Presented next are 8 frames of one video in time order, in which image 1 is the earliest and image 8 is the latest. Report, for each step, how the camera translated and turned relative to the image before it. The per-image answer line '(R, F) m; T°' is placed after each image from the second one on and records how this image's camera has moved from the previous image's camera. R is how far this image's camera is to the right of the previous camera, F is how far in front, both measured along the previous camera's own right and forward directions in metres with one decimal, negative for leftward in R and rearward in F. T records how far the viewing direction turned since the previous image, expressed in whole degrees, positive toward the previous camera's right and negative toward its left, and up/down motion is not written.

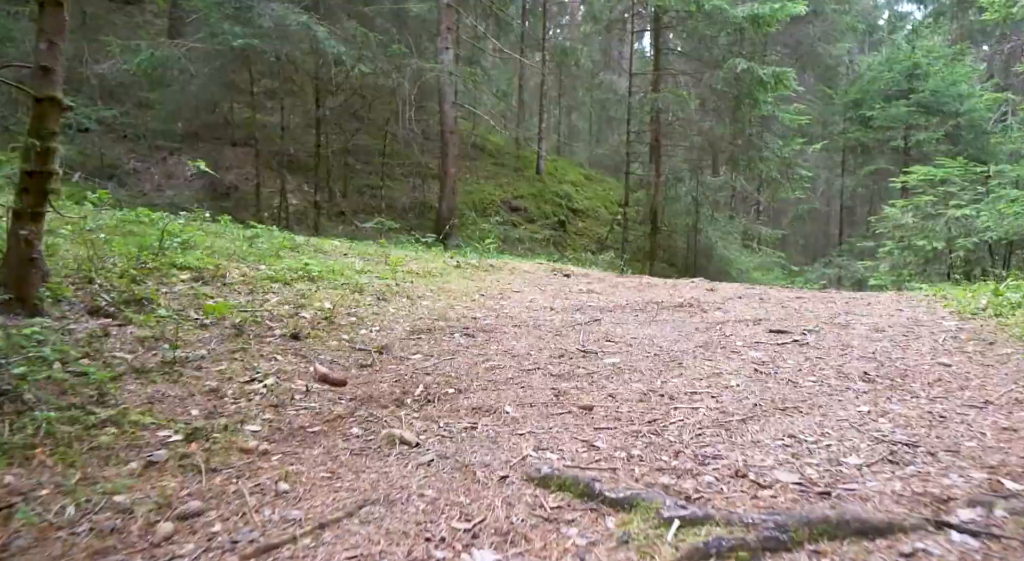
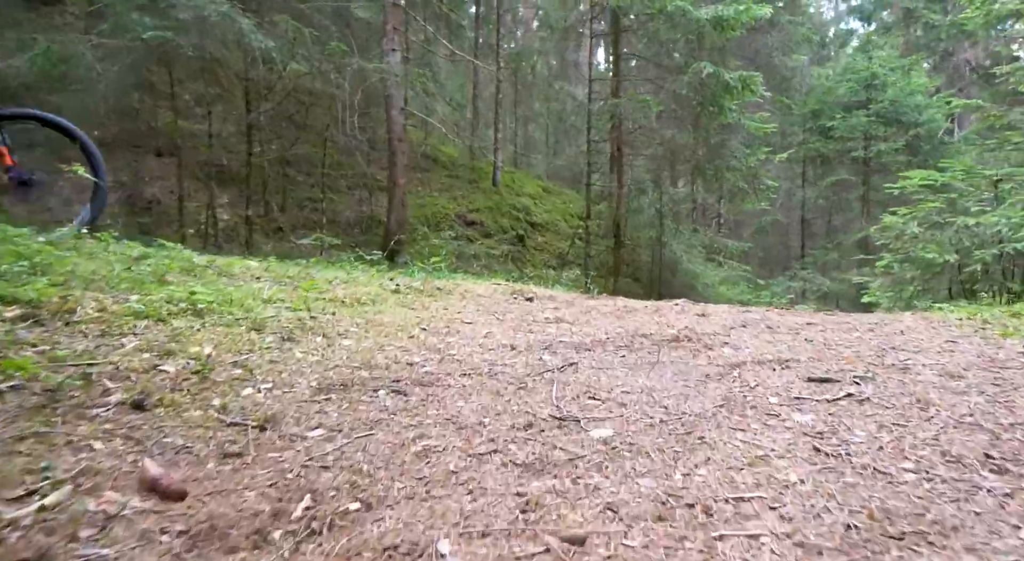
(0.0, +0.8) m; +3°
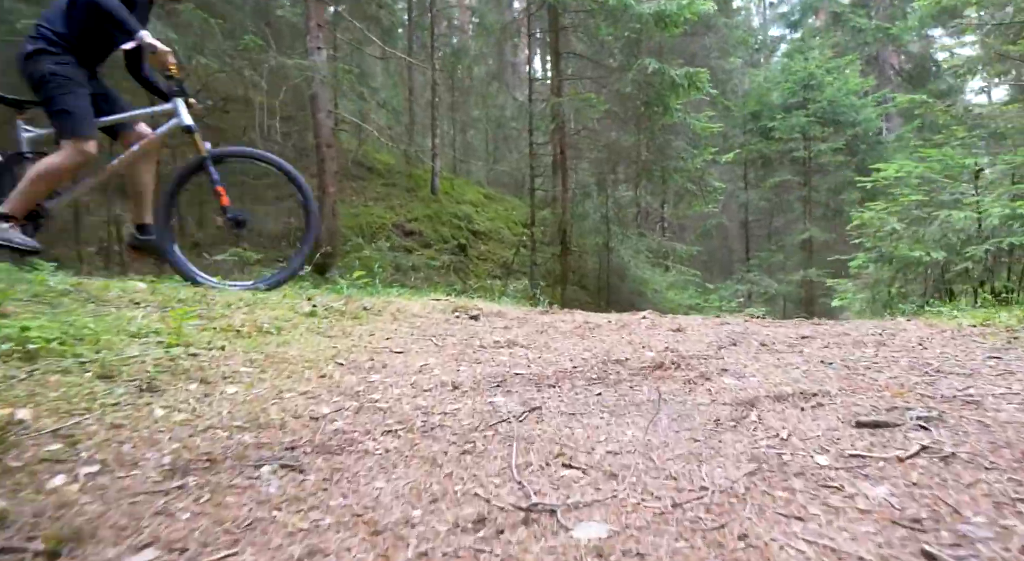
(0.0, +0.6) m; +4°
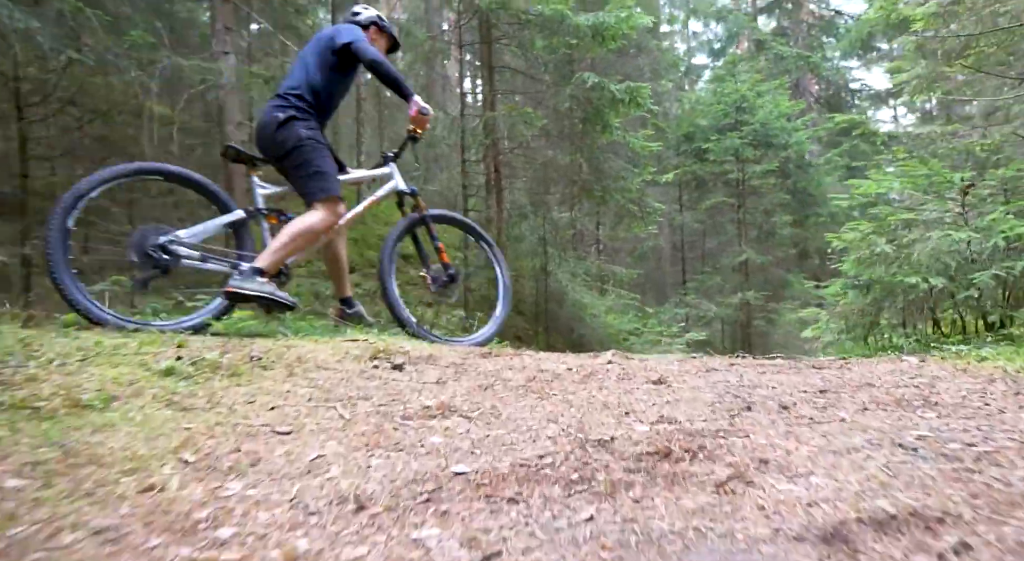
(0.0, +0.7) m; +5°
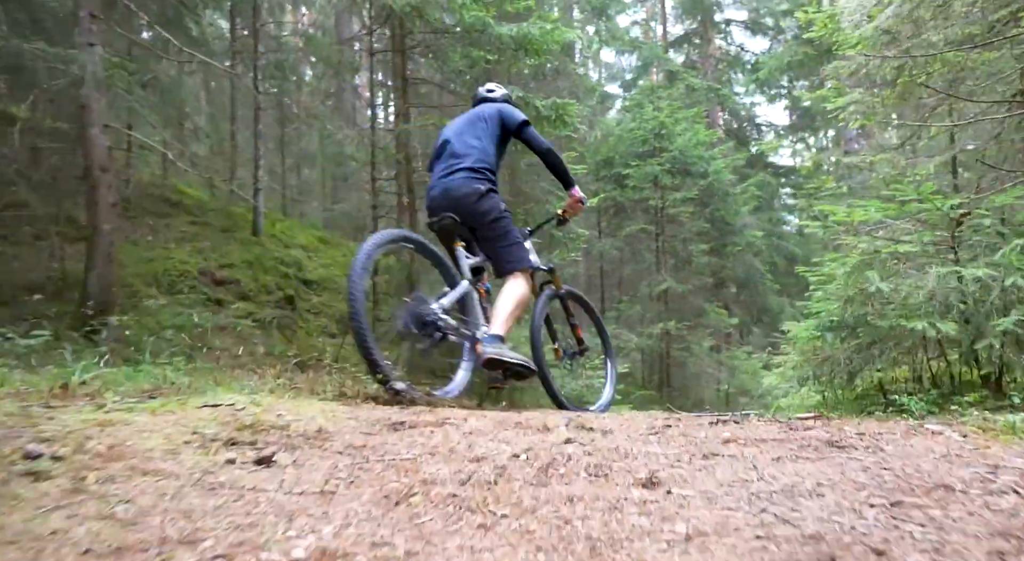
(0.0, +0.8) m; +7°
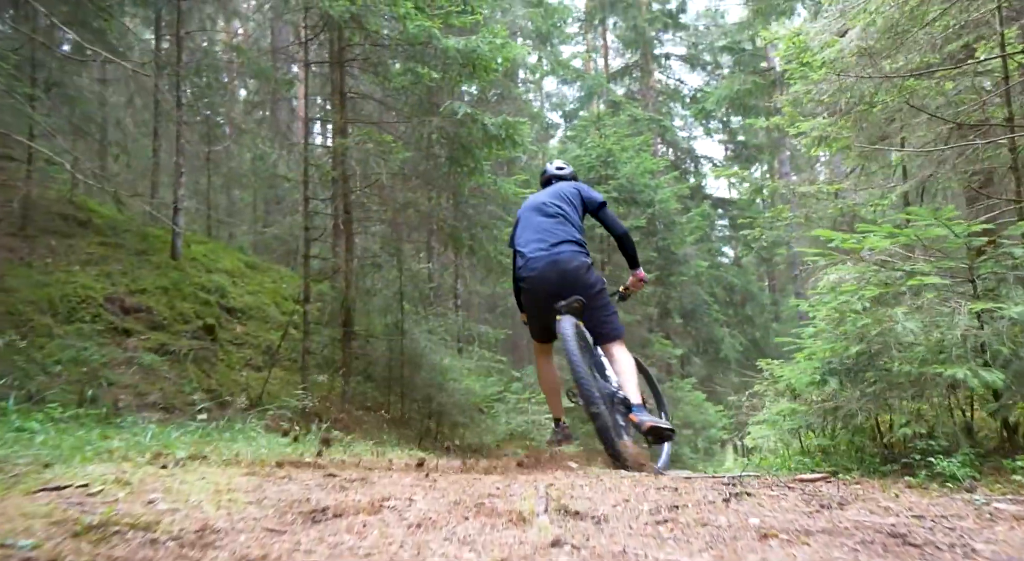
(-0.1, +0.6) m; +5°
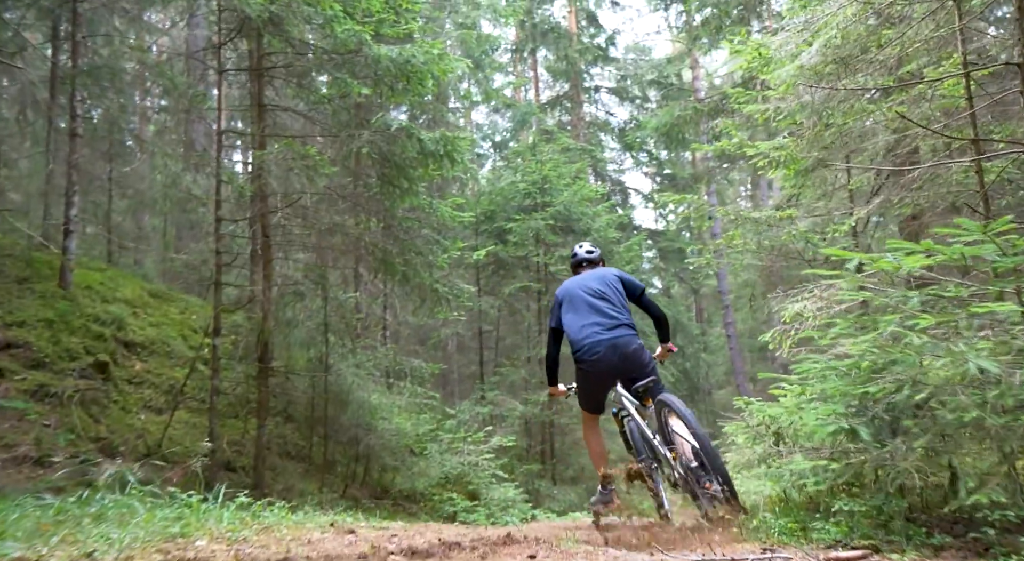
(-0.1, +0.7) m; +6°
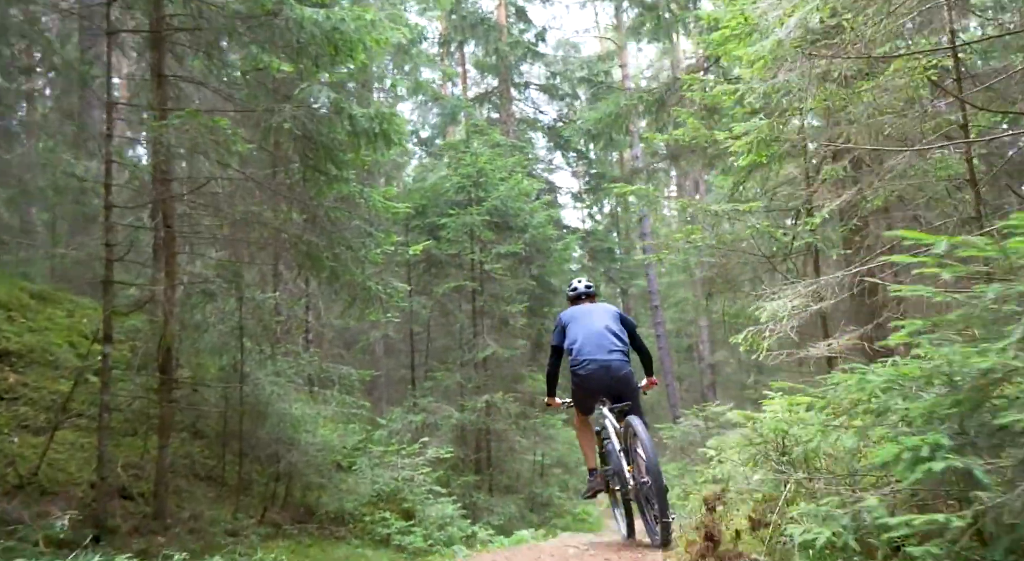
(-0.2, +0.8) m; +6°
